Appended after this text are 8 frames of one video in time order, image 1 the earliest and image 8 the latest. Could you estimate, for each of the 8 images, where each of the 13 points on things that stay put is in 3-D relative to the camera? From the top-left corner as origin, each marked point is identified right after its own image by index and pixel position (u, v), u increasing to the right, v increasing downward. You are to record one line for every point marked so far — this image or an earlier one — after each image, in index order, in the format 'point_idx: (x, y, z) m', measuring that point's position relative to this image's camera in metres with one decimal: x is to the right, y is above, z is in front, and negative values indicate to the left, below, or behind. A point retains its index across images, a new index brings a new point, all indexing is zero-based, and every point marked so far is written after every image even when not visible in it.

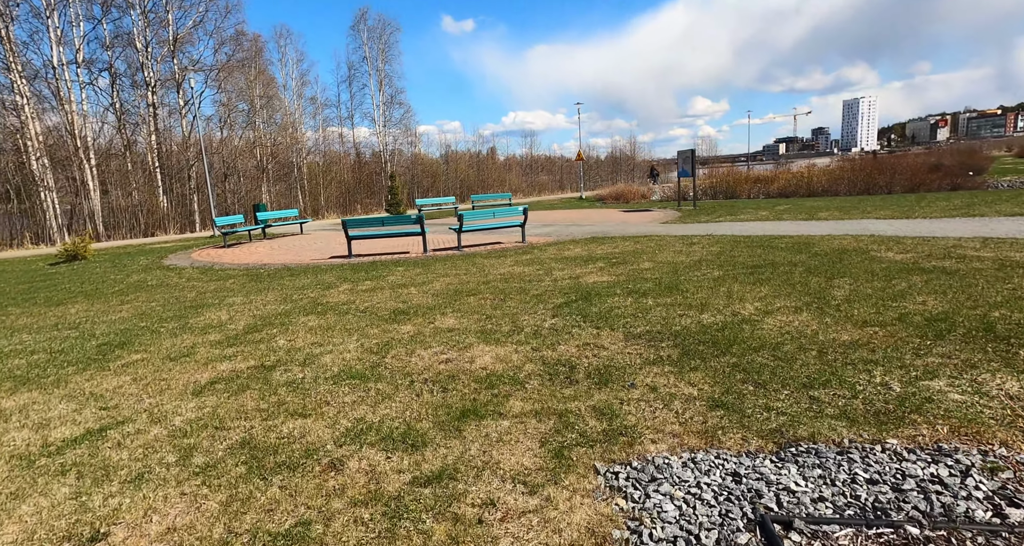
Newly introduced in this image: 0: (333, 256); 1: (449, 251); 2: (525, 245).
0: (-4.3, +0.4, +14.3) m
1: (-1.5, +0.5, +14.6) m
2: (+0.3, +0.6, +14.7) m
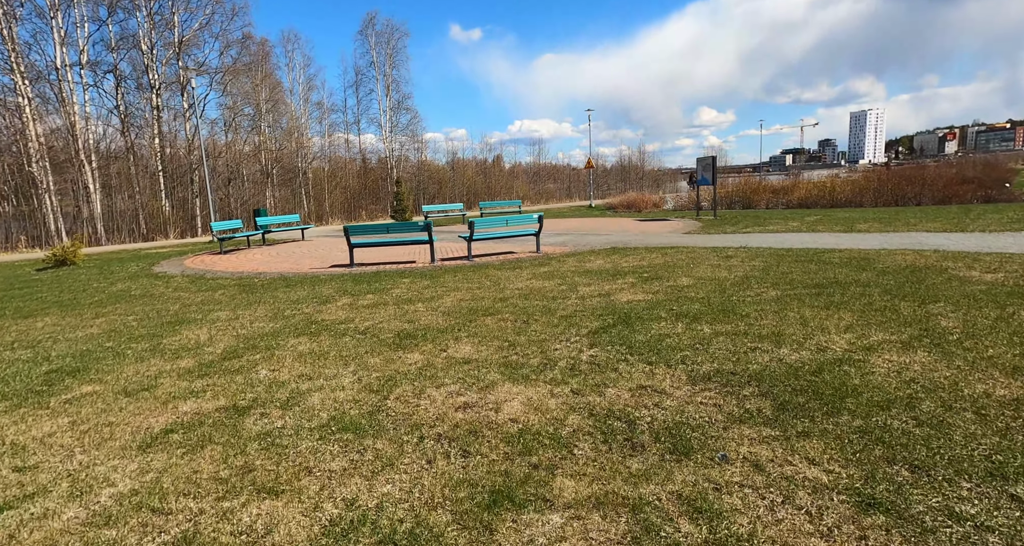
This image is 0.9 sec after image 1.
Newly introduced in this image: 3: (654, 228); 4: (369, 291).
0: (-4.0, +0.2, +13.3) m
1: (-1.2, +0.3, +13.6) m
2: (+0.6, +0.4, +13.7) m
3: (+4.7, +1.5, +19.8) m
4: (-2.2, -0.3, +9.5) m
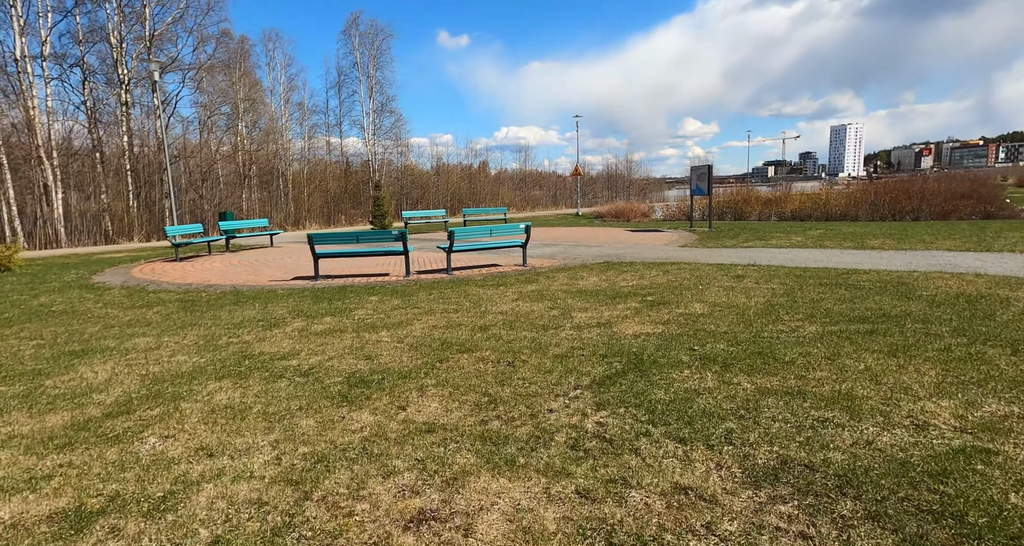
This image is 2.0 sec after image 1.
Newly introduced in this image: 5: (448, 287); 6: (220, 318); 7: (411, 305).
0: (-4.3, -0.1, +11.9) m
1: (-1.5, 0.0, +12.3) m
2: (+0.3, 0.0, +12.5) m
3: (+4.2, +1.0, +18.7) m
4: (-2.5, -0.5, +8.1) m
5: (-1.1, -0.3, +10.4) m
6: (-3.8, -0.6, +7.8) m
7: (-1.4, -0.5, +8.5) m
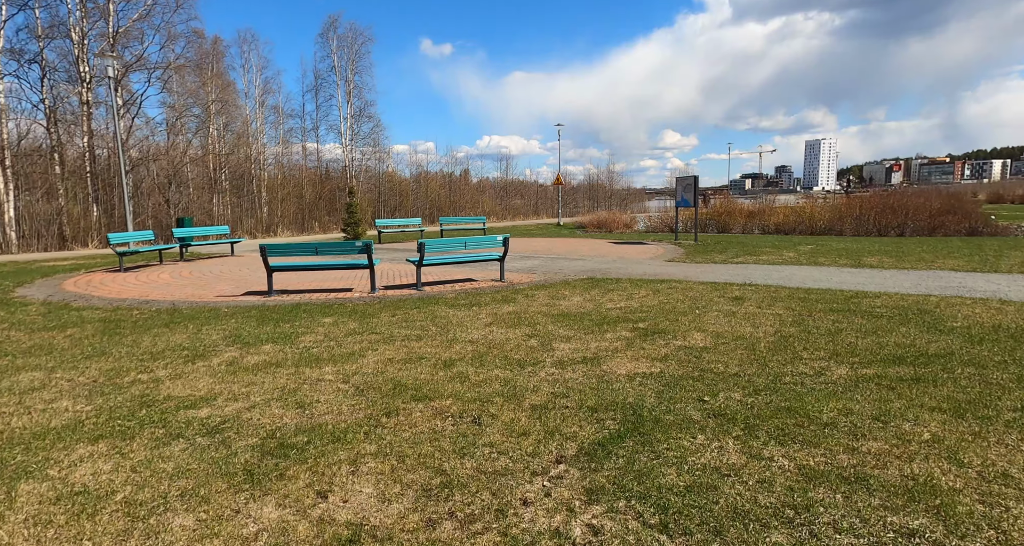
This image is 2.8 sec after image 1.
0: (-4.7, -0.3, +10.8) m
1: (-2.0, -0.3, +11.2) m
2: (-0.2, -0.3, +11.4) m
3: (+3.5, +0.6, +17.8) m
4: (-2.8, -0.7, +7.0) m
5: (-1.5, -0.5, +9.3) m
6: (-4.1, -0.8, +6.7) m
7: (-1.8, -0.7, +7.4) m
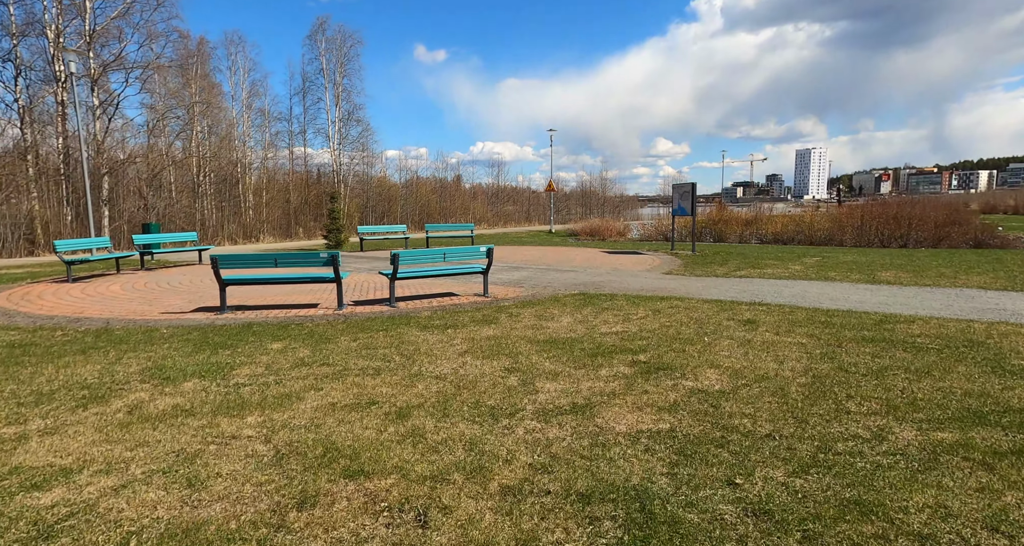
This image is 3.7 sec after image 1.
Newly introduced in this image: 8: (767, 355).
0: (-5.0, -0.6, +9.6) m
1: (-2.3, -0.6, +10.0) m
2: (-0.4, -0.5, +10.3) m
3: (+3.2, +0.2, +16.7) m
4: (-3.0, -0.9, +5.9) m
5: (-1.8, -0.7, +8.1) m
6: (-4.4, -1.0, +5.5) m
7: (-2.0, -0.9, +6.3) m
8: (+2.4, -0.8, +5.7) m
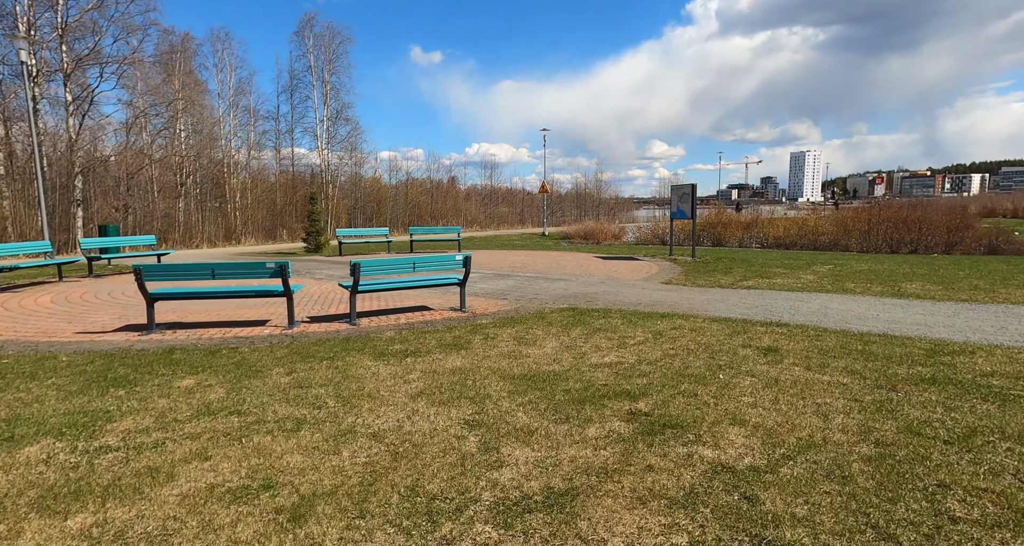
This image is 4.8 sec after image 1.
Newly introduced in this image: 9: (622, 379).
0: (-5.3, -0.7, +8.2) m
1: (-2.6, -0.8, +8.7) m
2: (-0.8, -0.7, +9.0) m
3: (+2.8, 0.0, +15.4) m
4: (-3.3, -1.1, +4.5) m
5: (-2.1, -0.9, +6.8) m
6: (-4.6, -1.1, +4.1) m
7: (-2.3, -1.1, +4.9) m
8: (+2.2, -1.0, +4.4) m
9: (+1.0, -0.9, +5.4) m
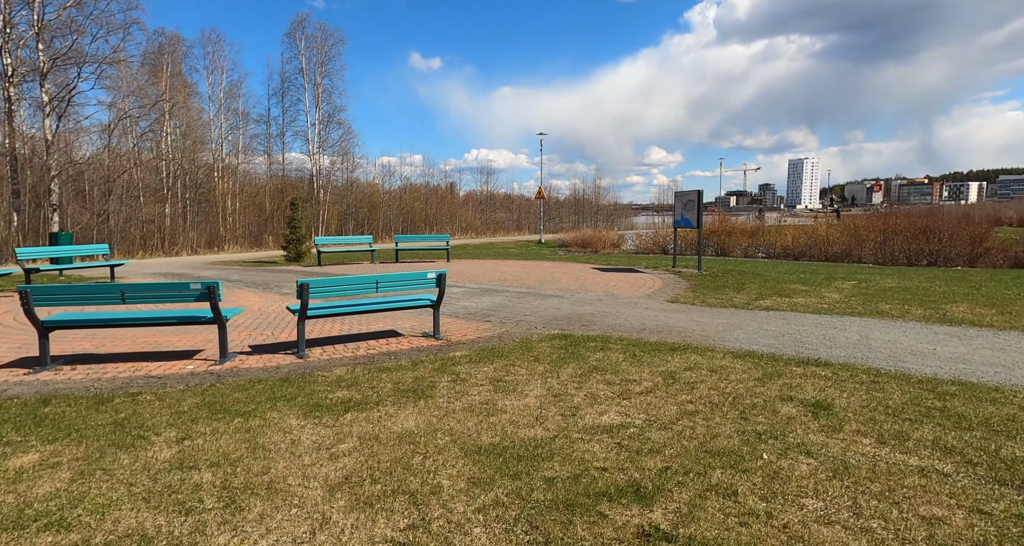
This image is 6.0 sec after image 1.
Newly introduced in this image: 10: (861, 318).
0: (-5.6, -1.0, +6.7) m
1: (-2.9, -1.0, +7.2) m
2: (-1.0, -1.0, +7.5) m
3: (+2.5, -0.3, +13.9) m
4: (-3.5, -1.3, +3.0) m
5: (-2.3, -1.2, +5.3) m
6: (-4.9, -1.4, +2.6) m
7: (-2.5, -1.3, +3.4) m
8: (+1.9, -1.2, +2.9) m
9: (+0.8, -1.2, +3.9) m
10: (+5.3, -0.7, +9.1) m
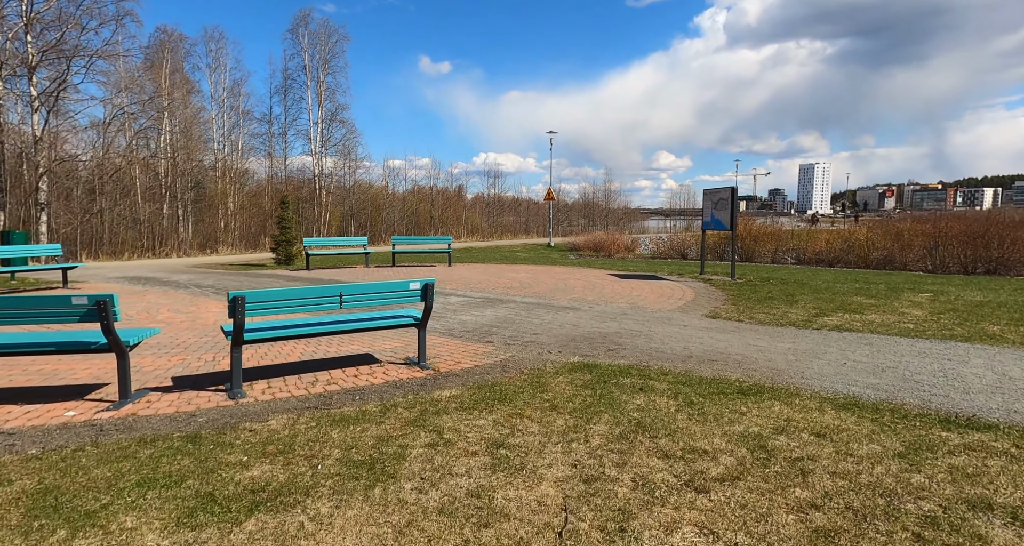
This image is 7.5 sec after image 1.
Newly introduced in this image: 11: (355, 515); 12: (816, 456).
0: (-5.5, -1.0, +4.7) m
1: (-2.8, -1.1, +5.2) m
2: (-1.0, -1.1, +5.5) m
3: (+2.7, -0.5, +11.8) m
4: (-3.5, -1.4, +1.0) m
5: (-2.3, -1.3, +3.3) m
6: (-4.9, -1.4, +0.6) m
7: (-2.5, -1.4, +1.4) m
8: (+1.9, -1.3, +0.9) m
9: (+0.8, -1.2, +1.9) m
10: (+5.4, -0.8, +7.0) m
11: (-0.8, -1.2, +3.2) m
12: (+1.9, -1.1, +3.7) m
